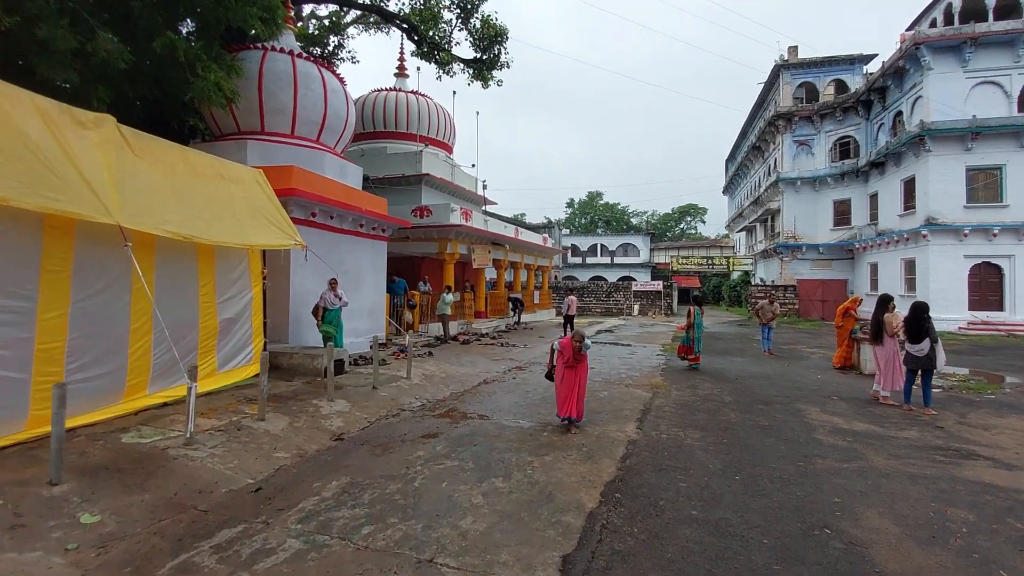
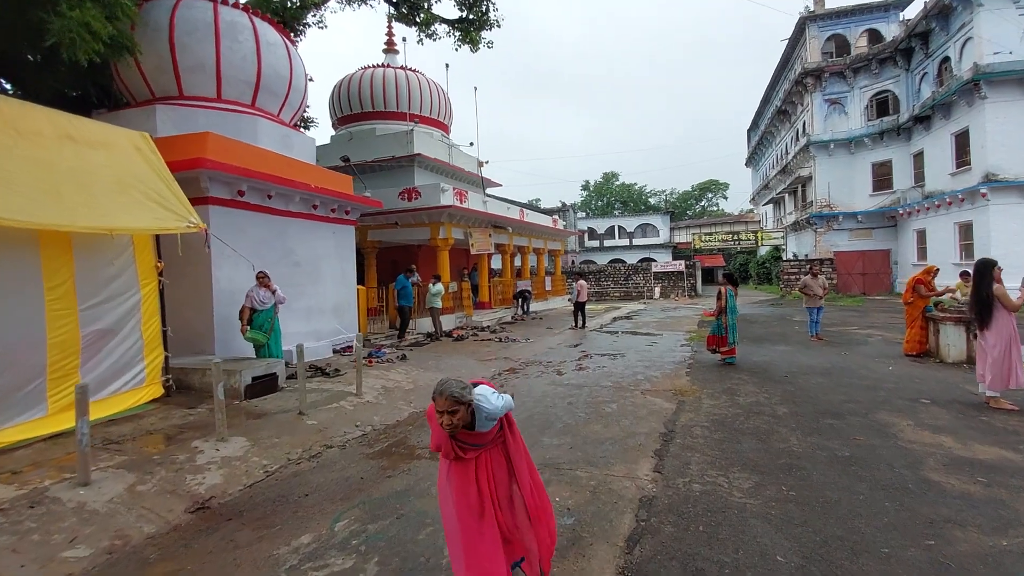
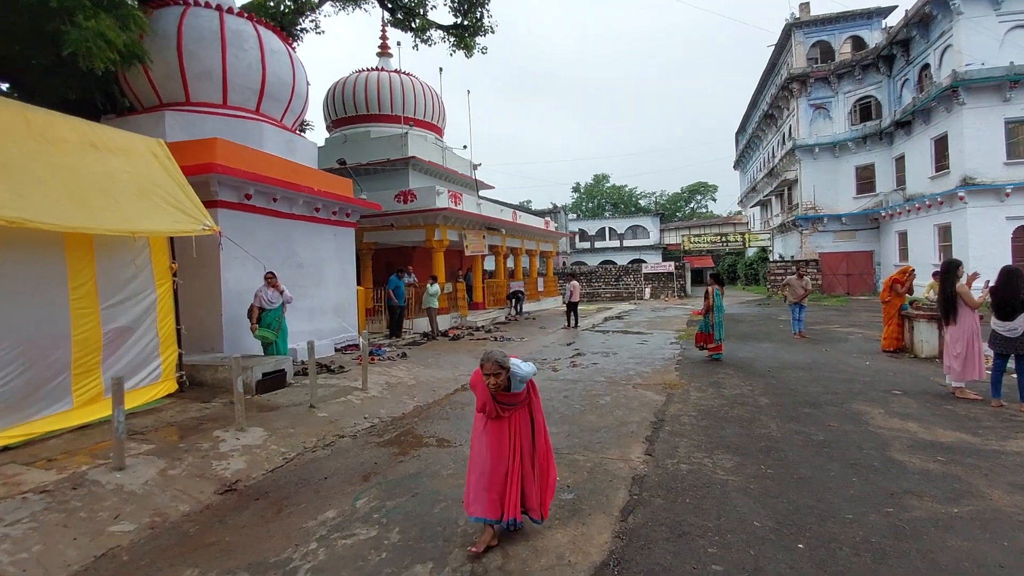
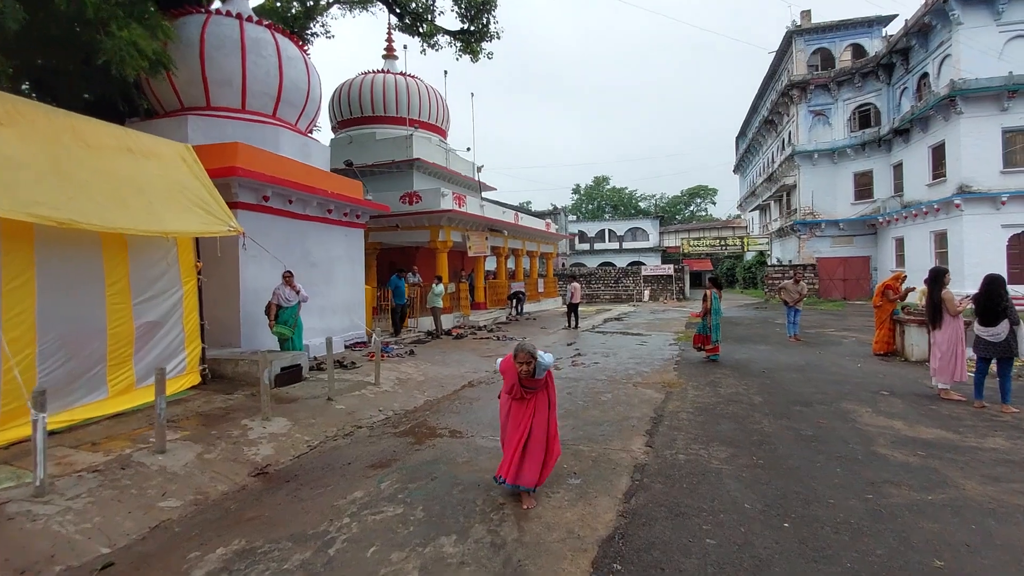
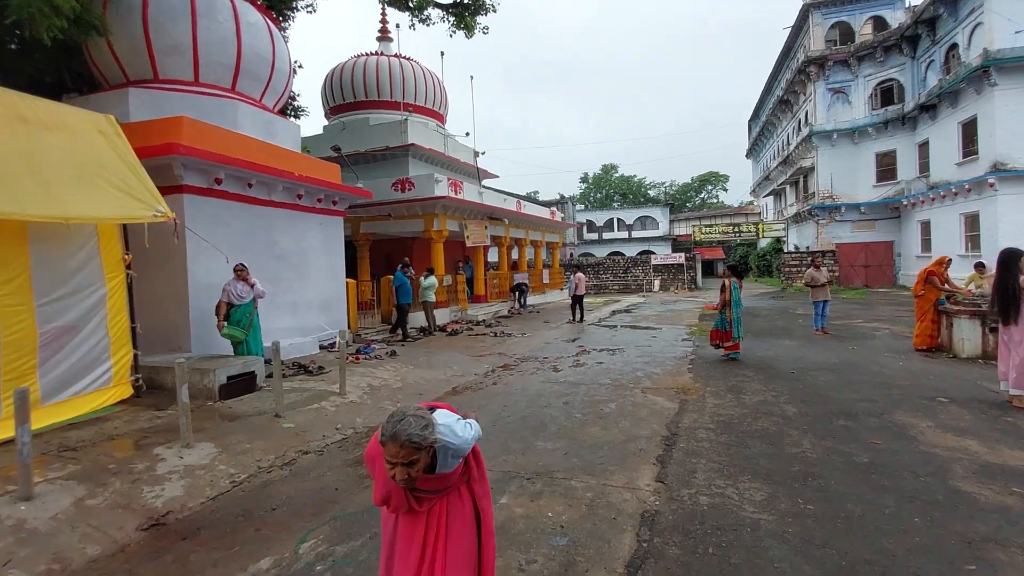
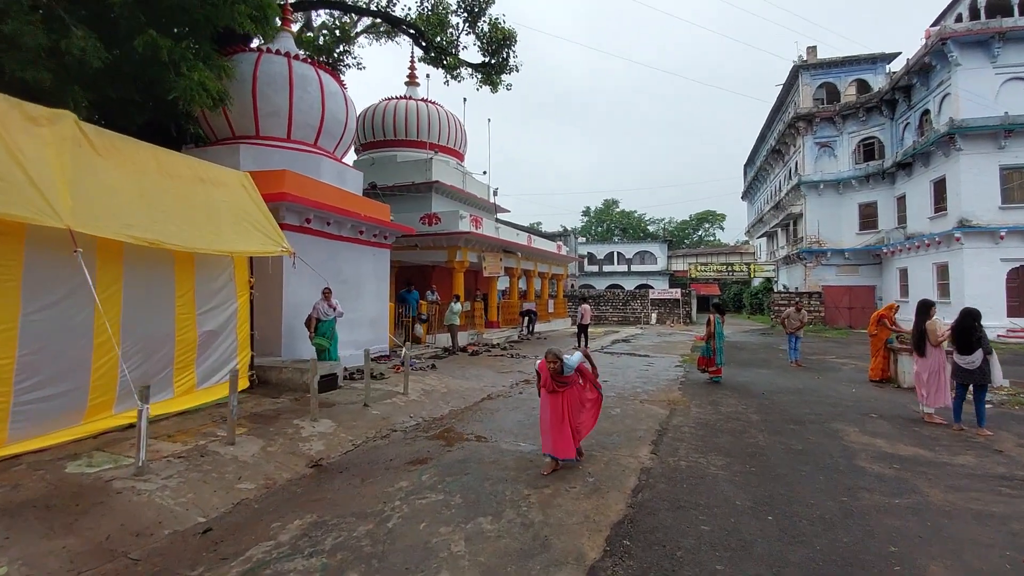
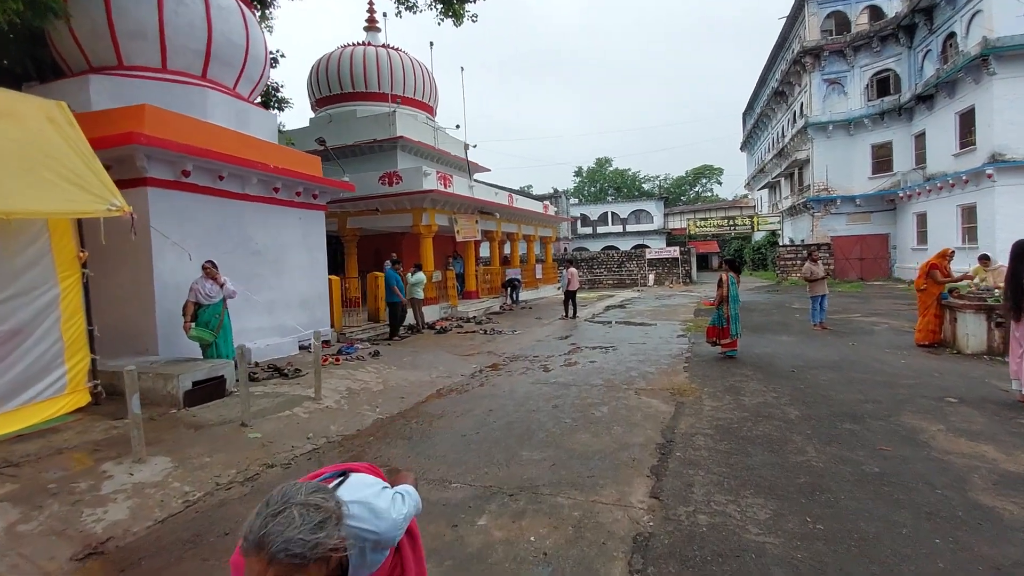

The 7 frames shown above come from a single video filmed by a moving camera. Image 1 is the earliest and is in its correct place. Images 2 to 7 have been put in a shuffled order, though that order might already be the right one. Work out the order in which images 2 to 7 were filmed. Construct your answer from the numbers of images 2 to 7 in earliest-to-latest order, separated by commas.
6, 4, 3, 2, 5, 7
